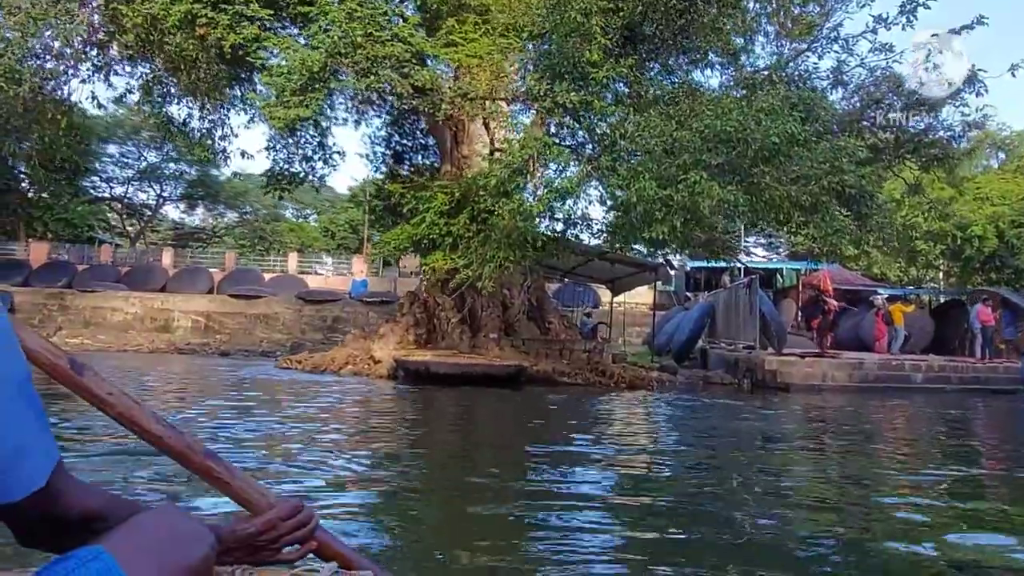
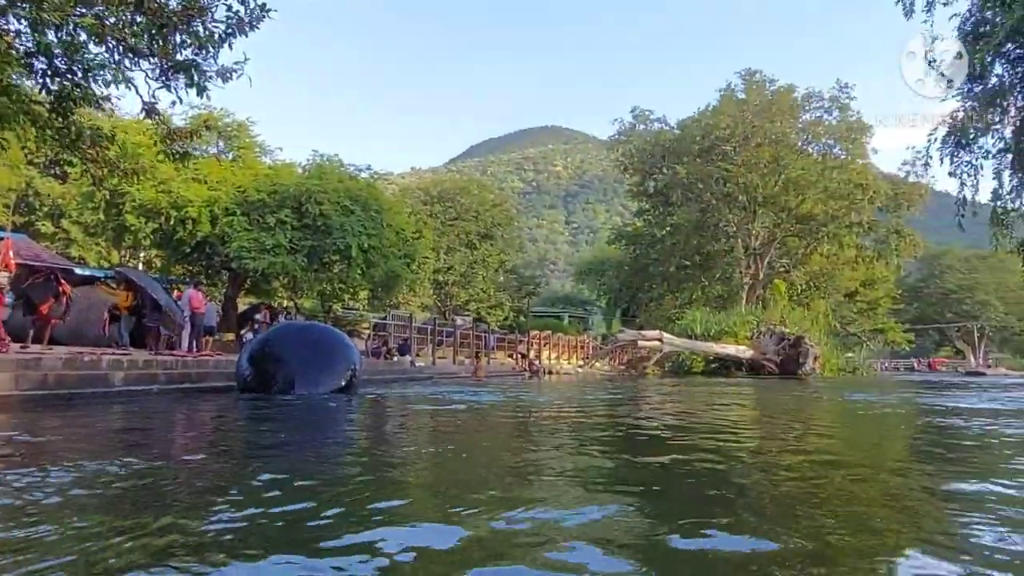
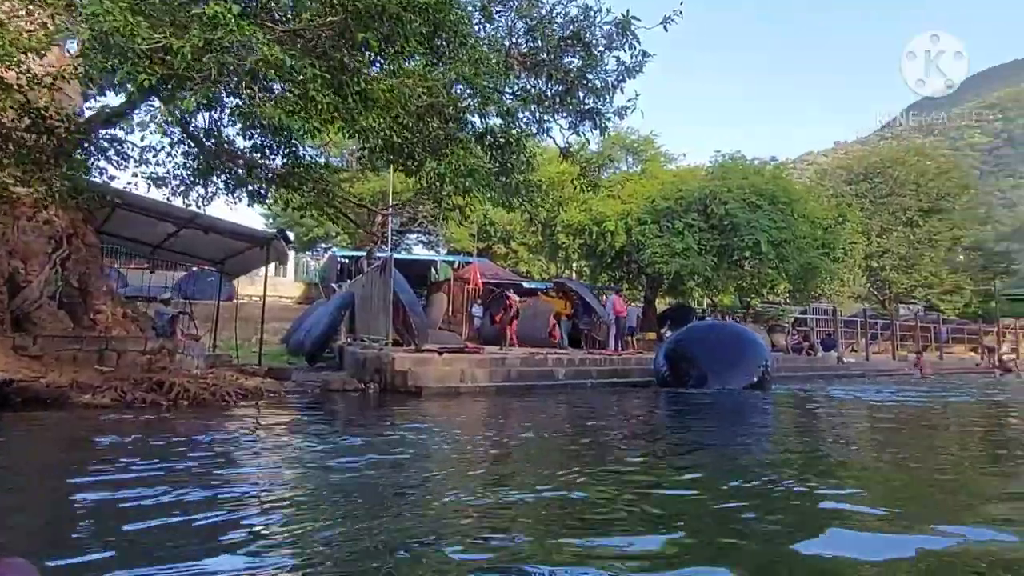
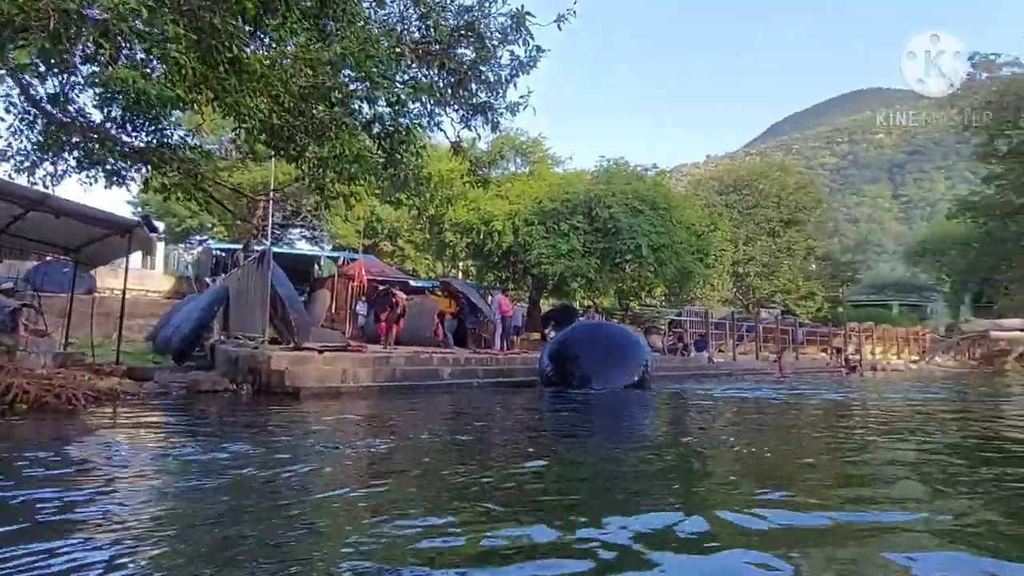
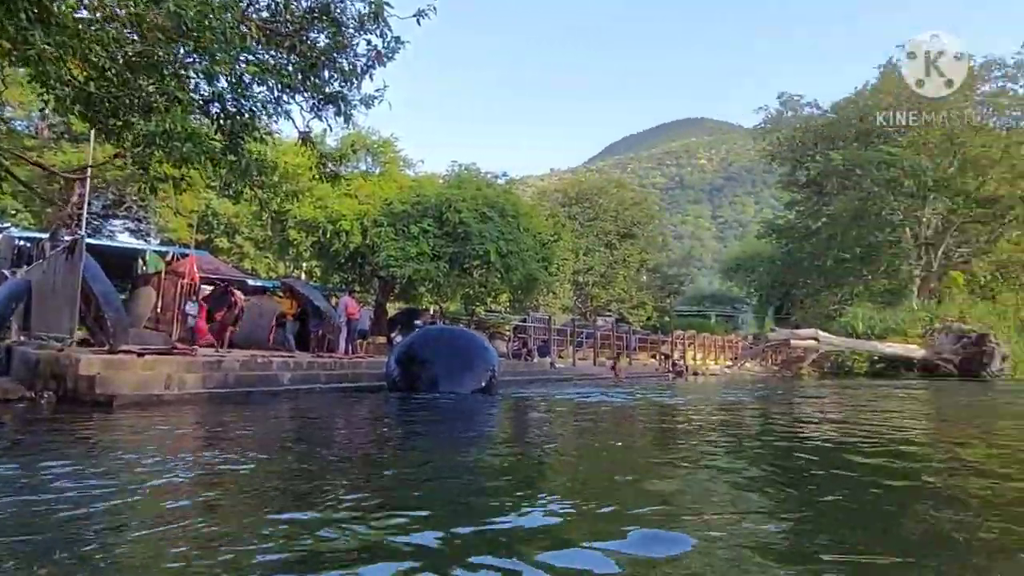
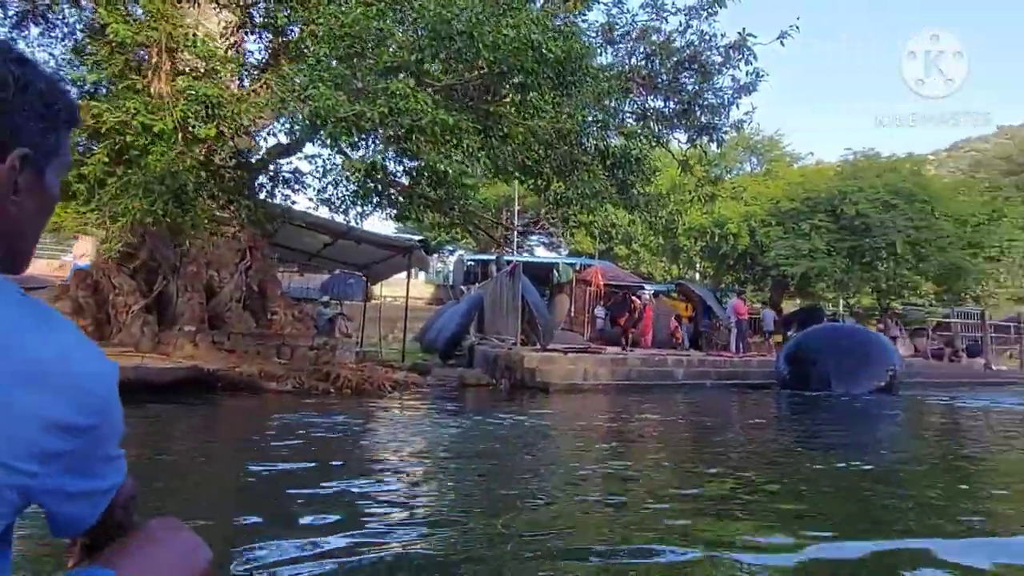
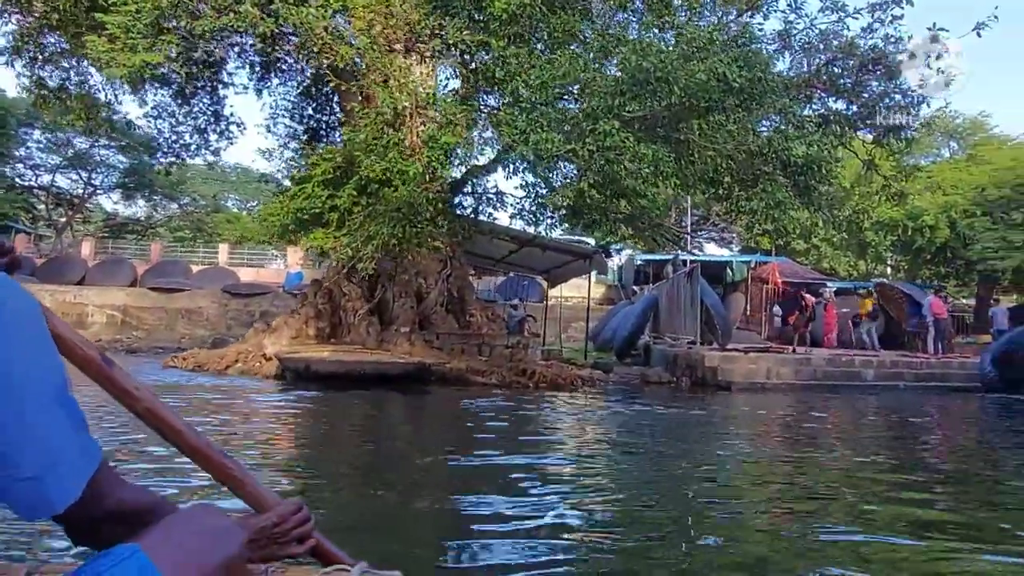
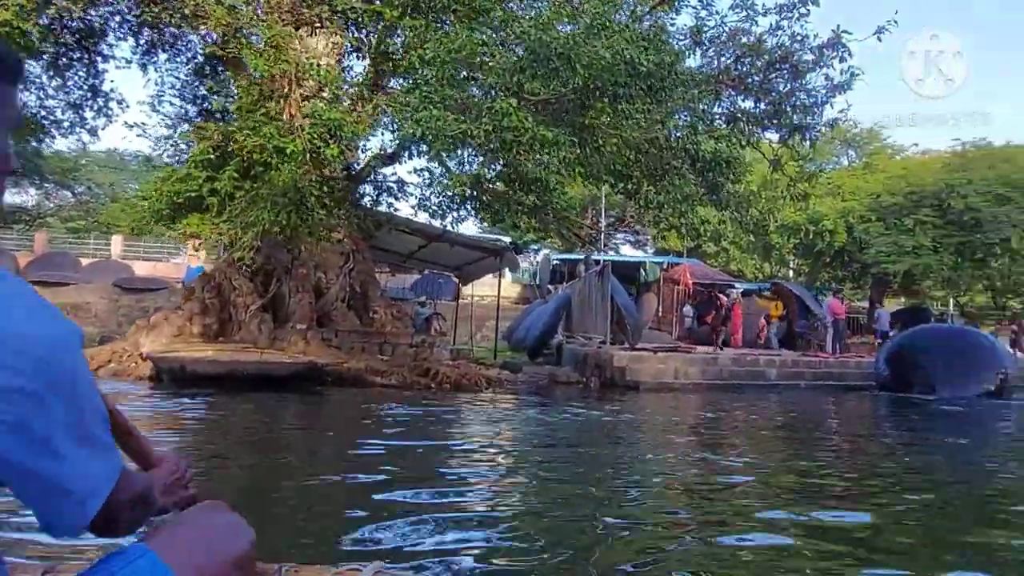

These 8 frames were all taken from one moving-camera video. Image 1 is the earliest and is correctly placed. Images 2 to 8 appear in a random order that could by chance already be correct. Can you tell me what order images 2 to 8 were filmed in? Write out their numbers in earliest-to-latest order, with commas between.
7, 8, 6, 3, 4, 5, 2
